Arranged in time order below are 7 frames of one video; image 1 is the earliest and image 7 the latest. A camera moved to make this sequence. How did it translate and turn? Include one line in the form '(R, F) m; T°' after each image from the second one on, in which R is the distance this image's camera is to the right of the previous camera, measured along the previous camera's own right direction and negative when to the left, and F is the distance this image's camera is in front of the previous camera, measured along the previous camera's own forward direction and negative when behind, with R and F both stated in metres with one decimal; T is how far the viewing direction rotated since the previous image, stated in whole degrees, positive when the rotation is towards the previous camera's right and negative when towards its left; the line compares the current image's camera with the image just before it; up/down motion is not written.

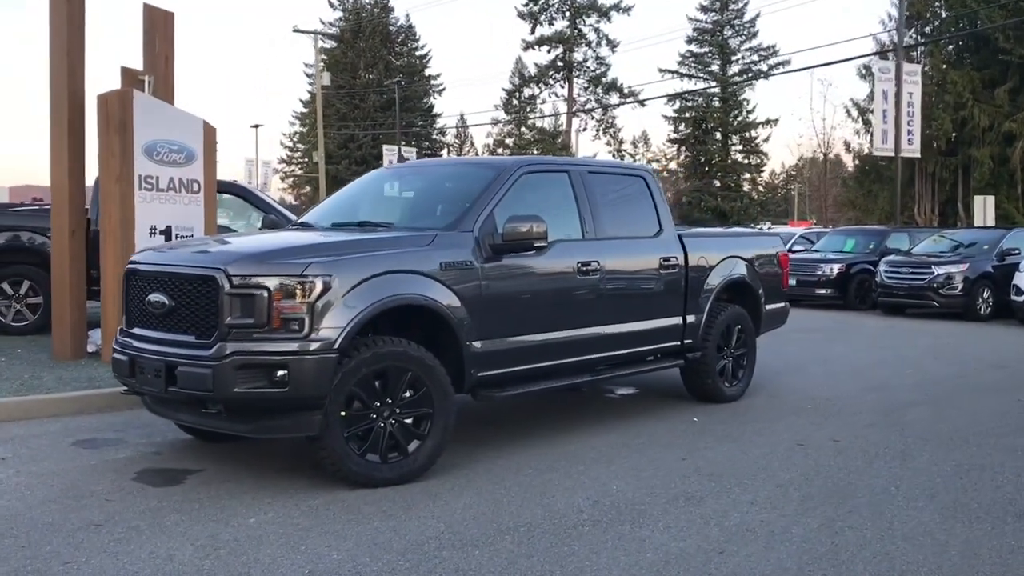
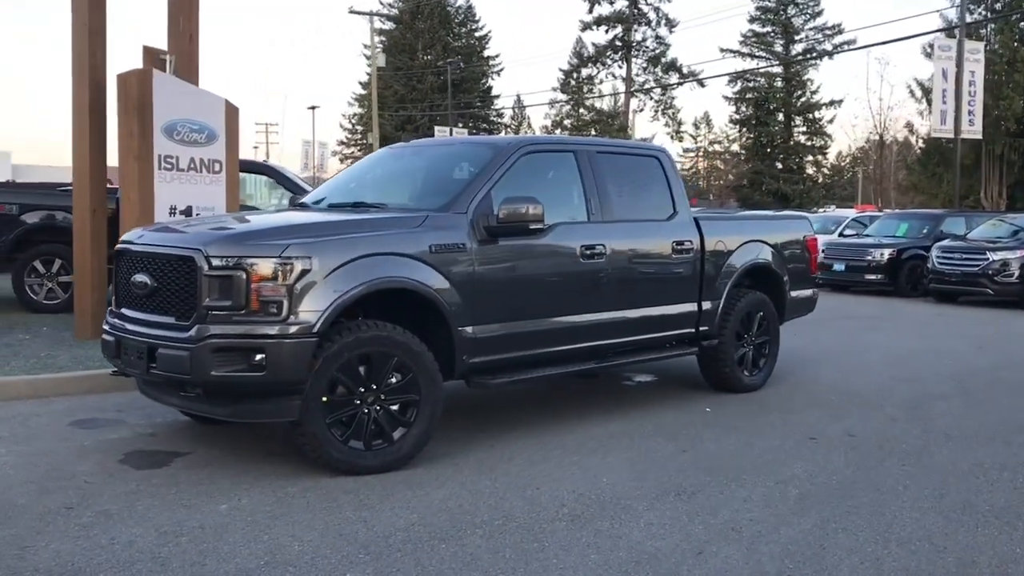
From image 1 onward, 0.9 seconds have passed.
(+0.4, +0.2) m; -3°
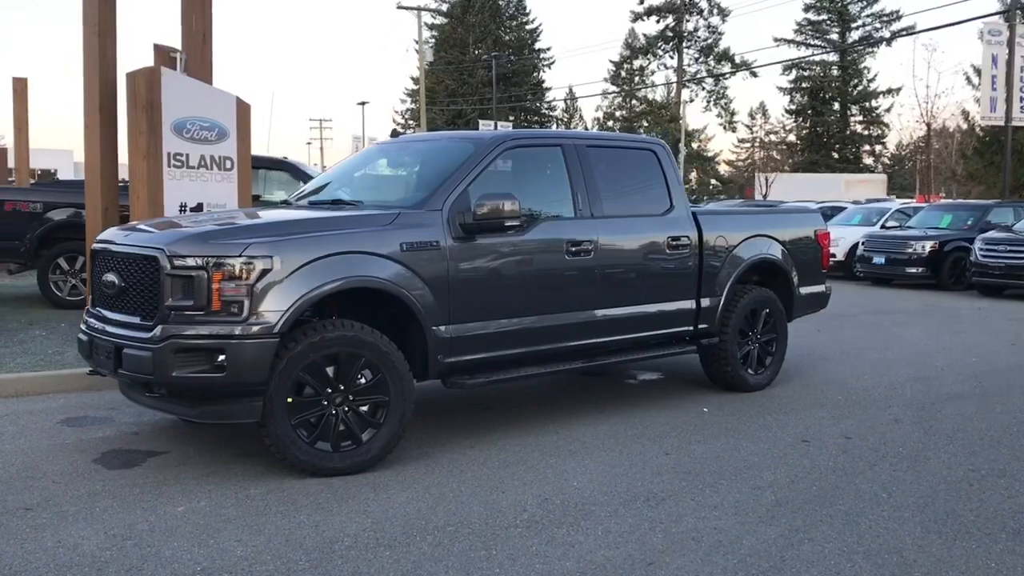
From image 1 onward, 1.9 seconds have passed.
(+0.5, +0.1) m; -3°
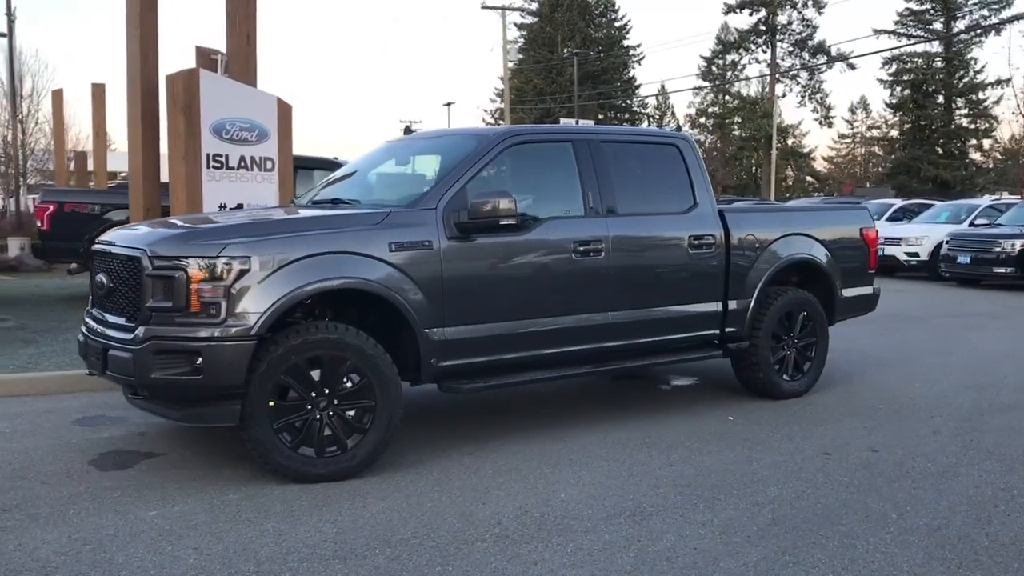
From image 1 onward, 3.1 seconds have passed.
(+0.6, +0.3) m; -5°
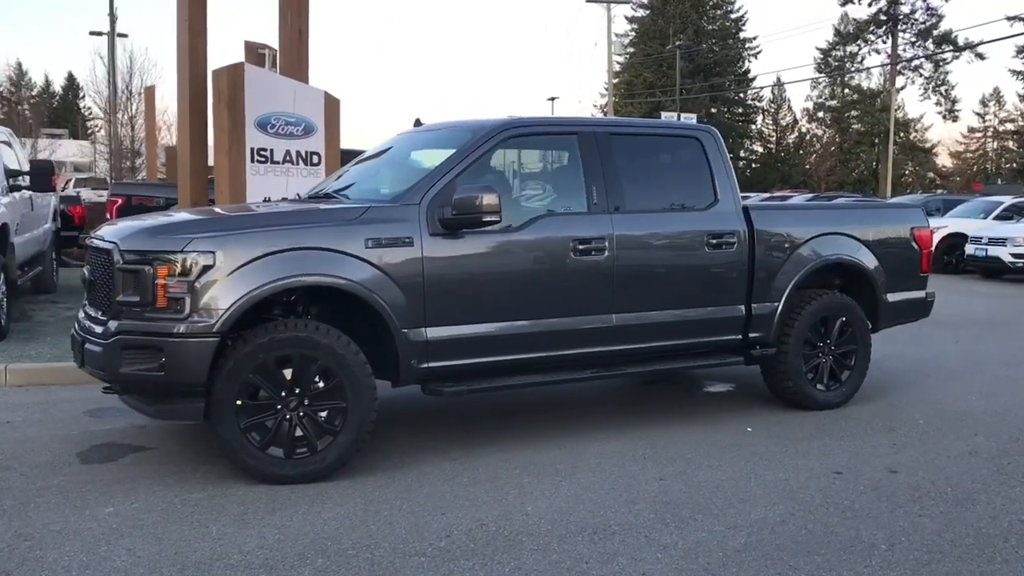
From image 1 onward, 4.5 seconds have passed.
(+0.7, +0.3) m; -7°
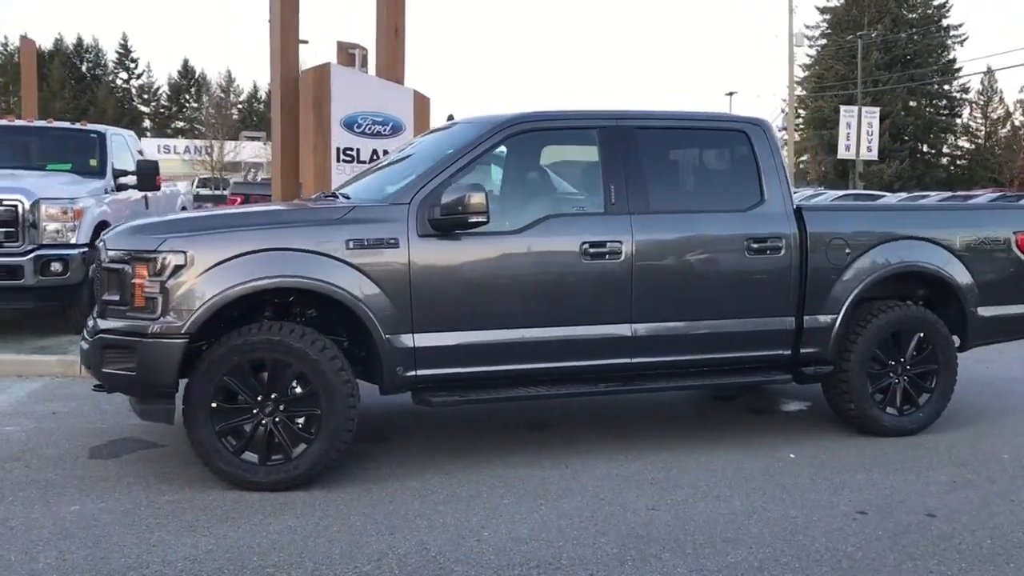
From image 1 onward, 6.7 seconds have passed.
(+1.0, +0.5) m; -11°
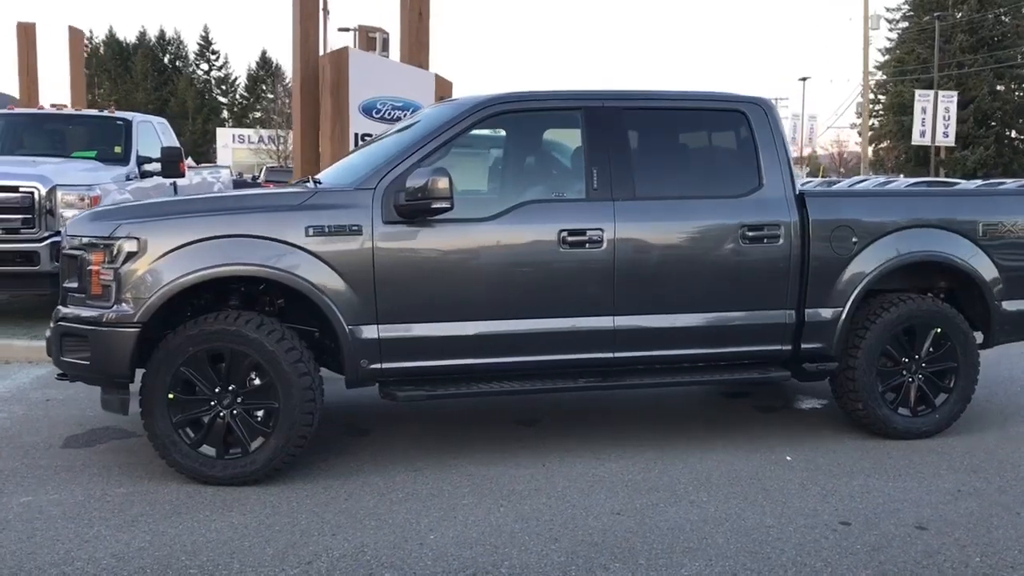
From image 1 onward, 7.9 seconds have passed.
(+0.5, +0.3) m; -4°
